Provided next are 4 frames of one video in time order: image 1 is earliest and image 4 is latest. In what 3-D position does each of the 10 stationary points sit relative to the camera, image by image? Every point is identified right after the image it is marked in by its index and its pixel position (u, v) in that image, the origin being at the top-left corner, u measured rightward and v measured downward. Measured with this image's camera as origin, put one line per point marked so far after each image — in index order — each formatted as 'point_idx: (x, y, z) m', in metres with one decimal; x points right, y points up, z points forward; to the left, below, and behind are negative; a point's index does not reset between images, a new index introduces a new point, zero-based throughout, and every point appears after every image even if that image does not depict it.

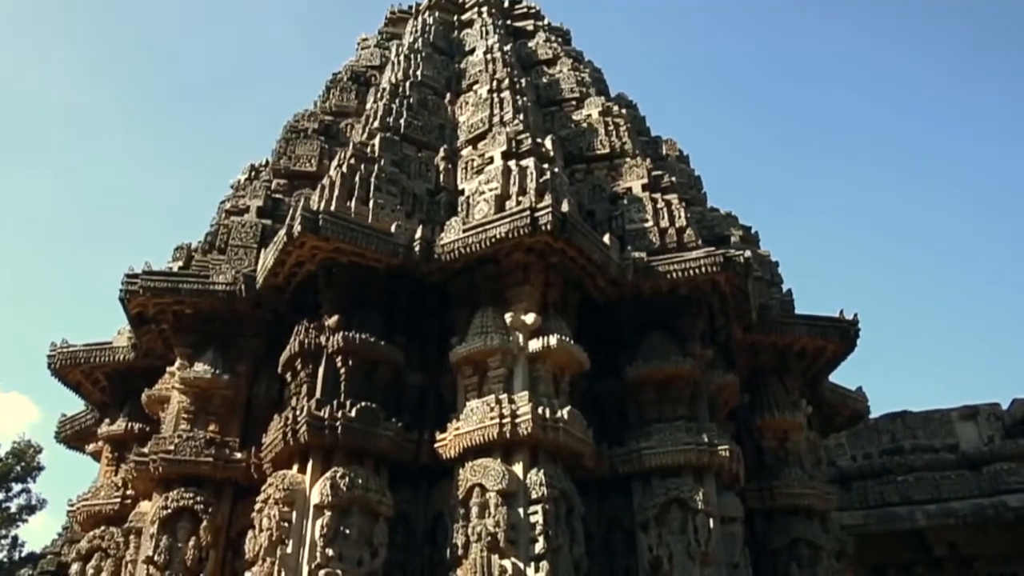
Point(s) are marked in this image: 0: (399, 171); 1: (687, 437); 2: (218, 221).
0: (-1.1, +1.2, +8.4) m
1: (+1.5, -1.3, +7.1) m
2: (-3.2, +0.7, +9.0) m
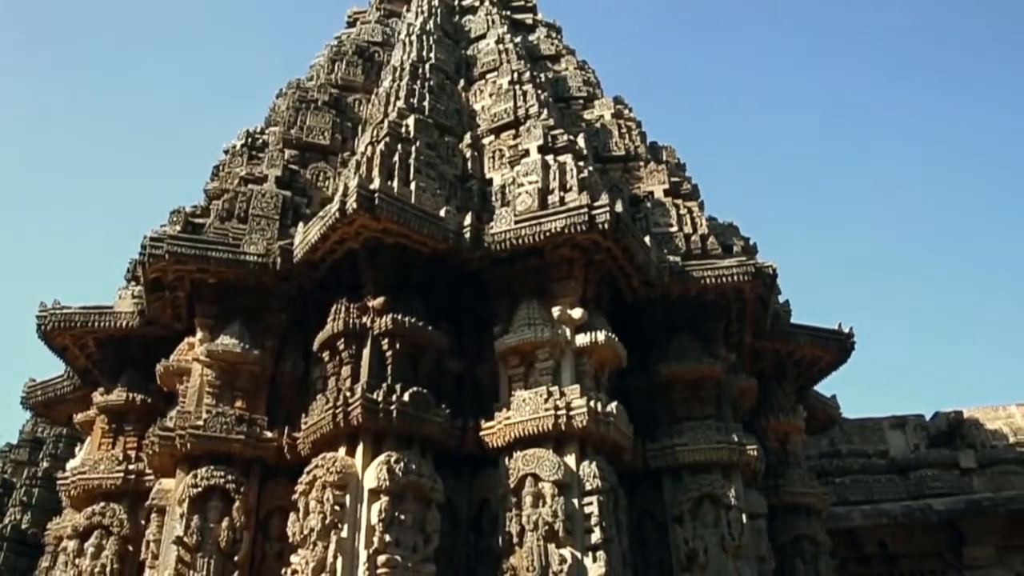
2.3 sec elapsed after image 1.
0: (-0.8, +1.3, +8.3) m
1: (+1.8, -1.3, +7.4) m
2: (-2.9, +1.0, +8.6) m
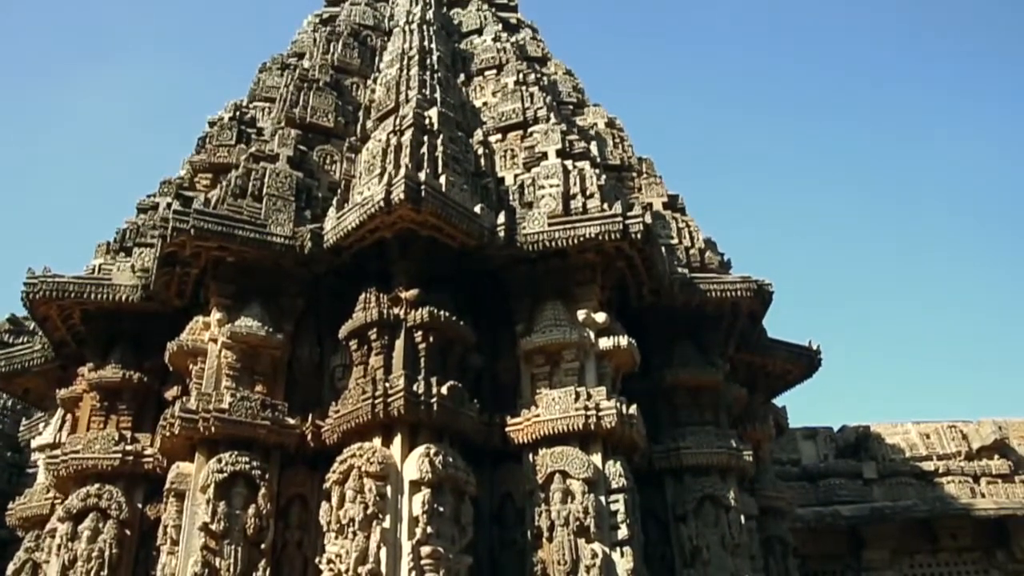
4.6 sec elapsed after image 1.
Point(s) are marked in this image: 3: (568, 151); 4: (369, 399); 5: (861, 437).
0: (-0.6, +1.4, +8.4) m
1: (+2.0, -1.5, +7.9) m
2: (-2.7, +1.3, +8.4) m
3: (+0.6, +1.4, +8.7) m
4: (-1.2, -0.9, +6.7) m
5: (+6.5, -2.7, +15.4) m
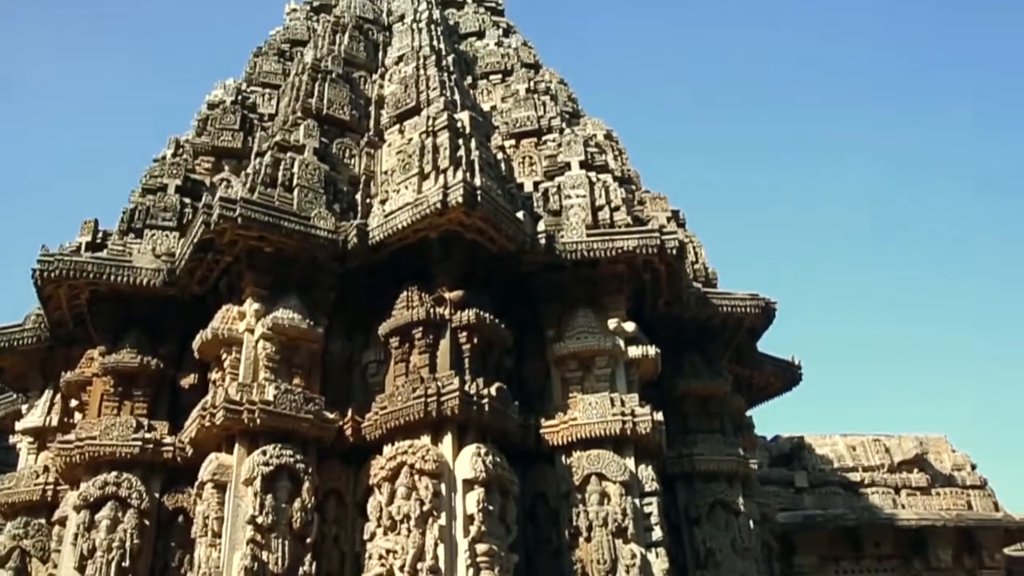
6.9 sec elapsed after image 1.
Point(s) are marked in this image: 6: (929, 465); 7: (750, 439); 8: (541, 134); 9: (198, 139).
0: (-0.3, +1.4, +8.5) m
1: (+2.1, -1.6, +8.3) m
2: (-2.4, +1.3, +8.2) m
3: (+0.8, +1.4, +9.0) m
4: (-0.7, -0.9, +6.7) m
5: (+5.6, -3.1, +16.4) m
6: (+8.1, -3.4, +16.2) m
7: (+2.8, -1.8, +9.8) m
8: (+0.4, +1.8, +9.6) m
9: (-3.6, +1.7, +9.6) m
